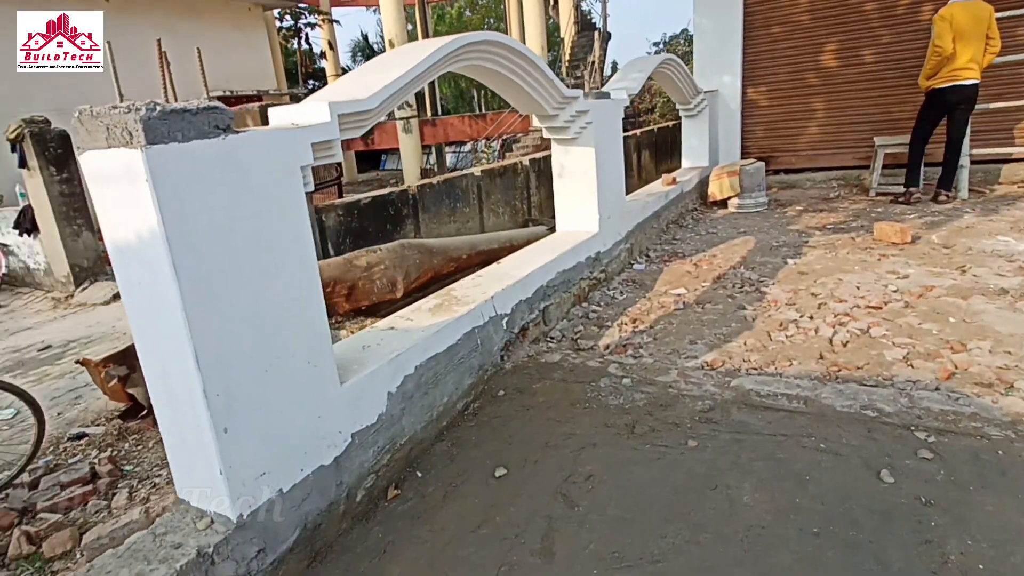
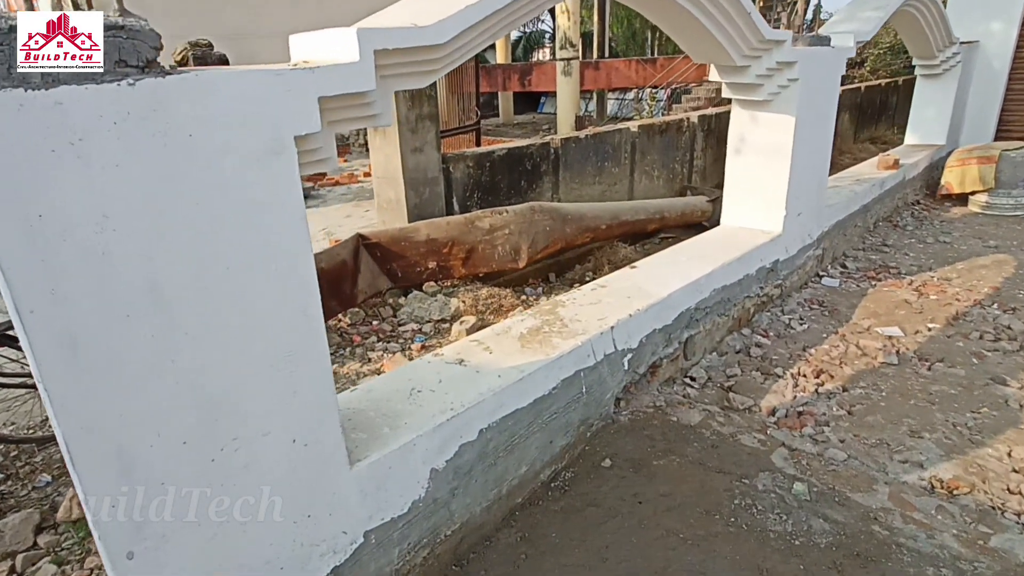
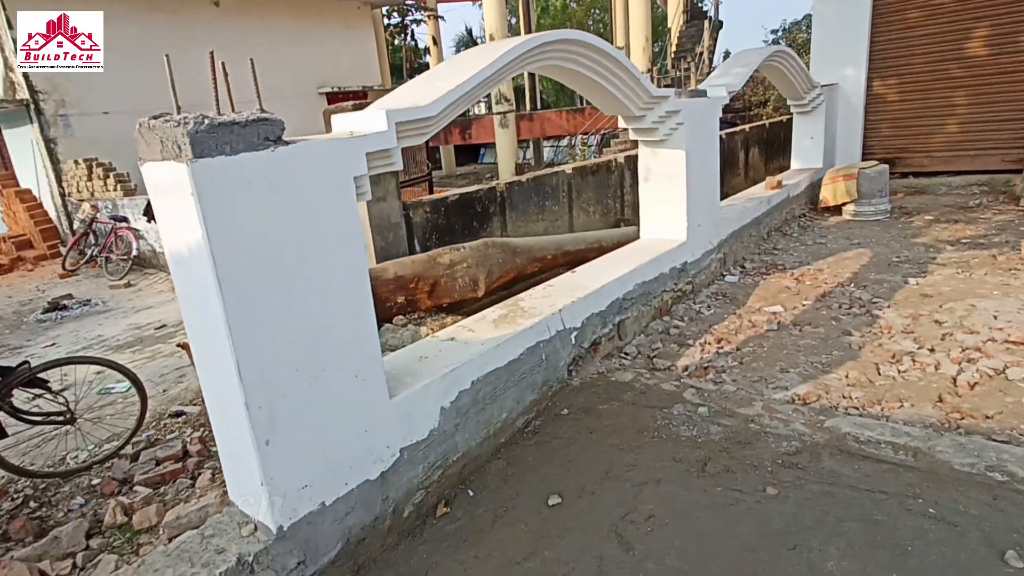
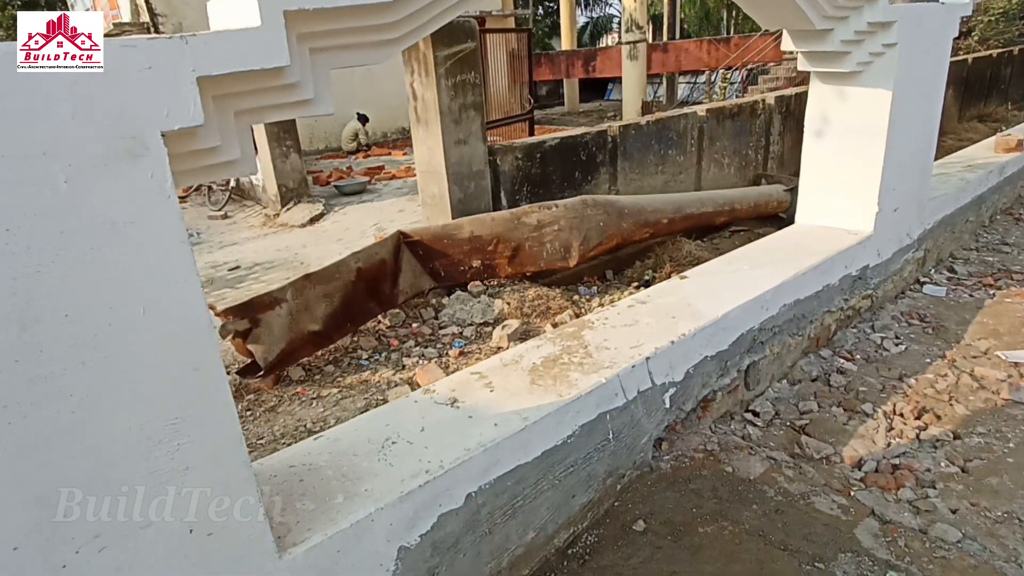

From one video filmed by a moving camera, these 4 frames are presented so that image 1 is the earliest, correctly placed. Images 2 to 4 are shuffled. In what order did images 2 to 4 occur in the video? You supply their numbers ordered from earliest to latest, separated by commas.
3, 2, 4
